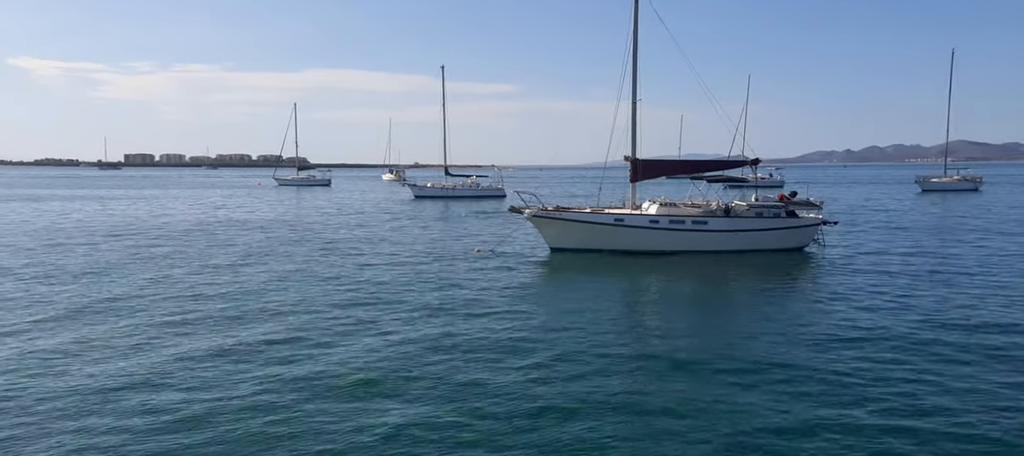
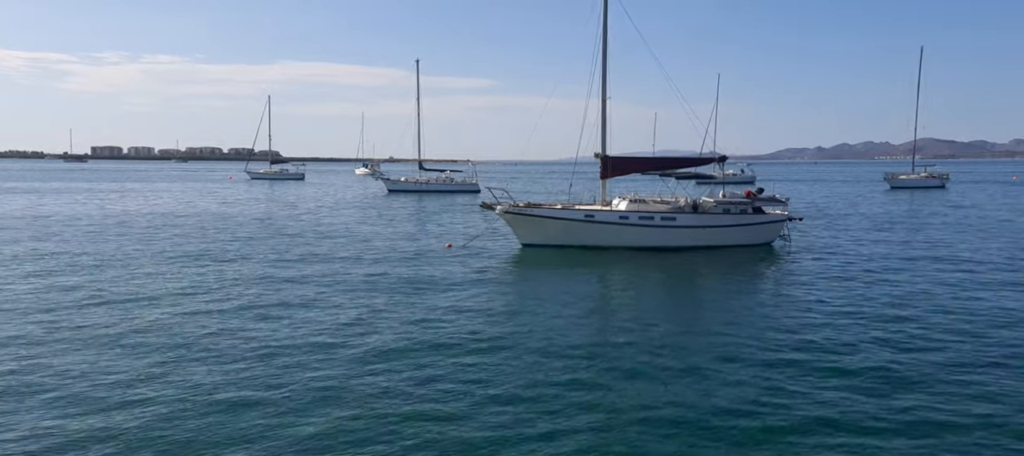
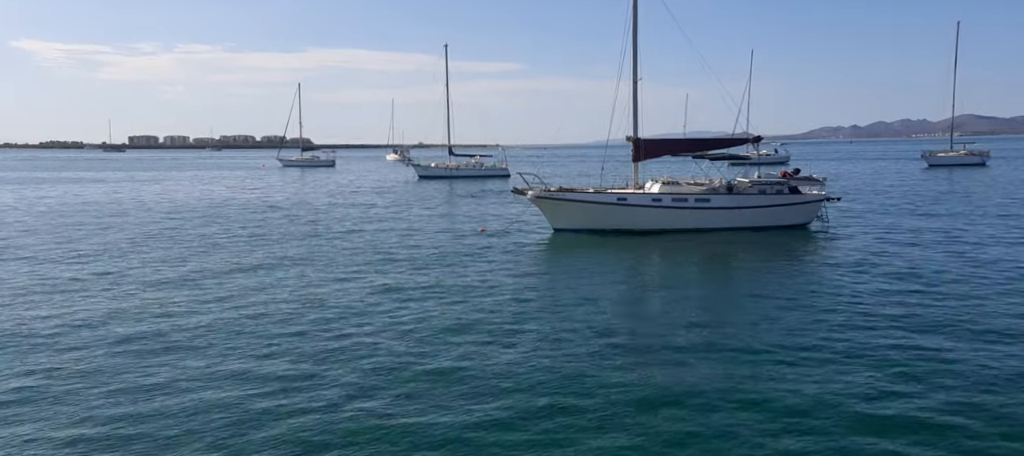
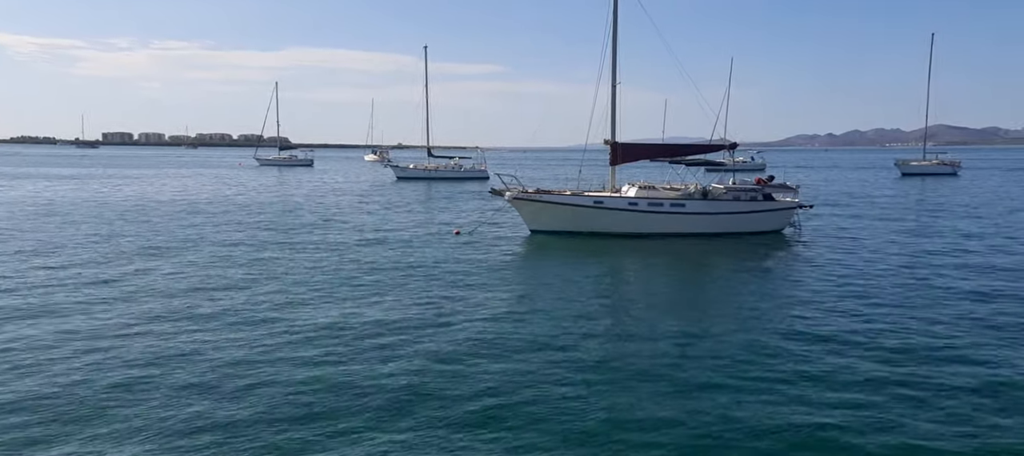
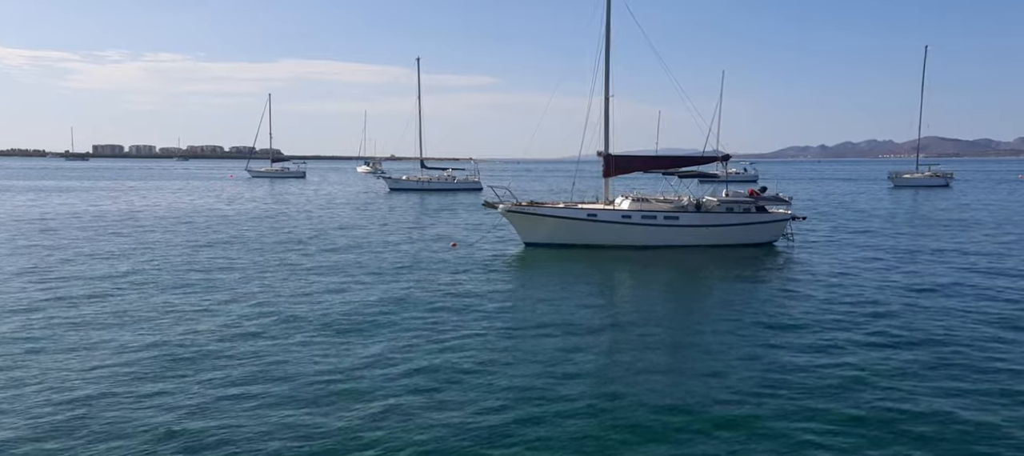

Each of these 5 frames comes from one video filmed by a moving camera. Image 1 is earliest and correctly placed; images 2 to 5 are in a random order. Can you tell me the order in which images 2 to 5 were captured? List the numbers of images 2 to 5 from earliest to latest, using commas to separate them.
3, 4, 5, 2
